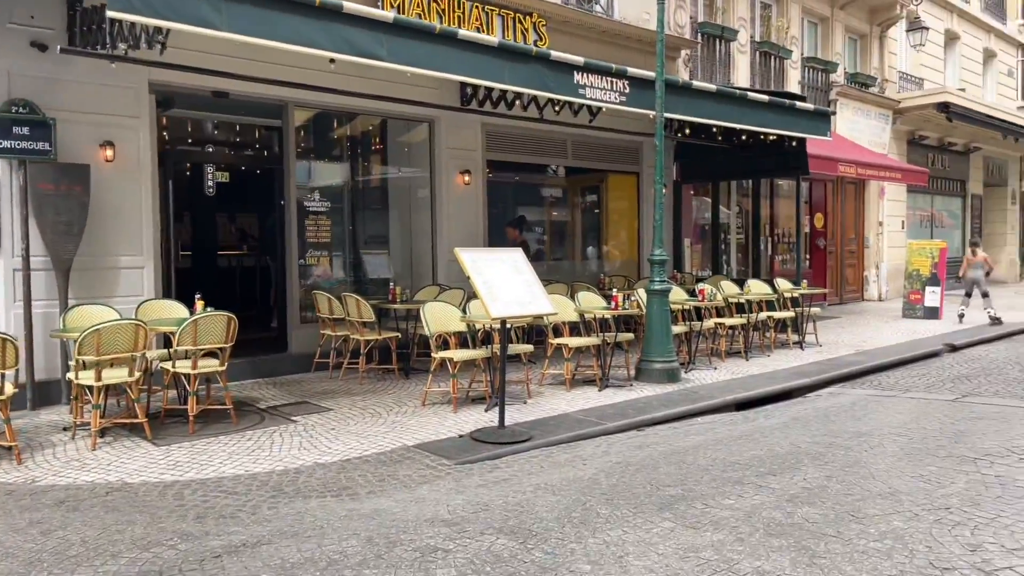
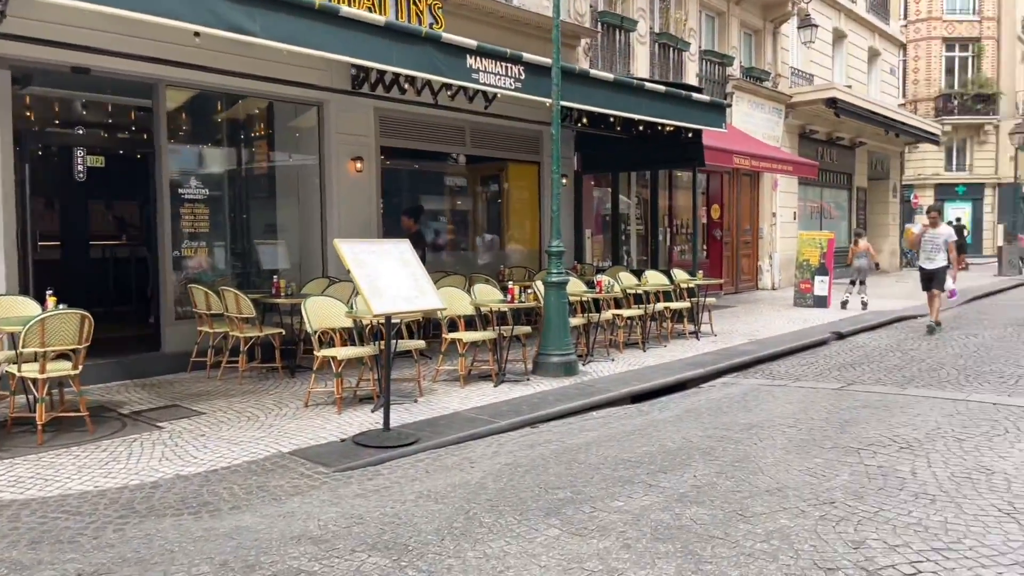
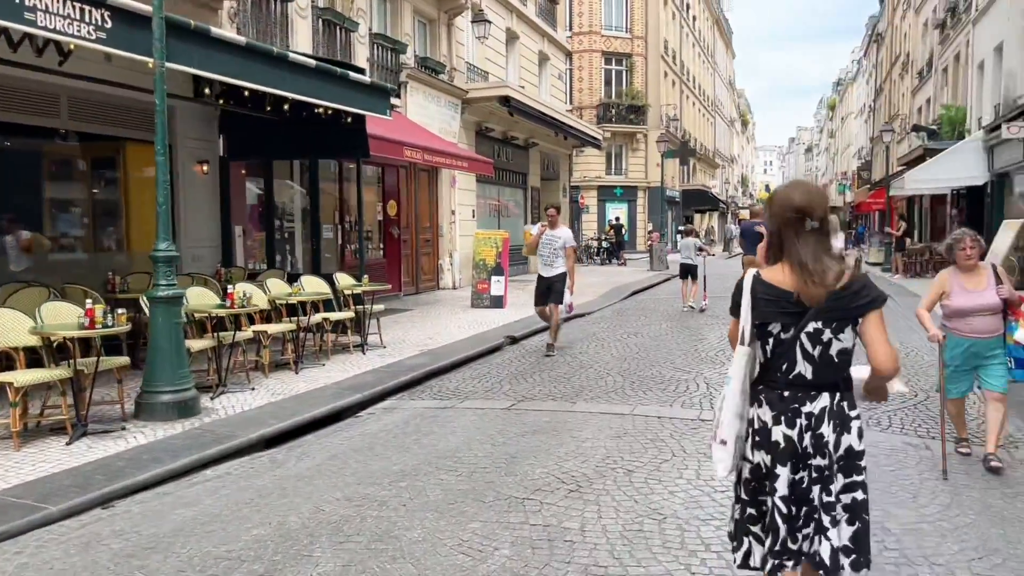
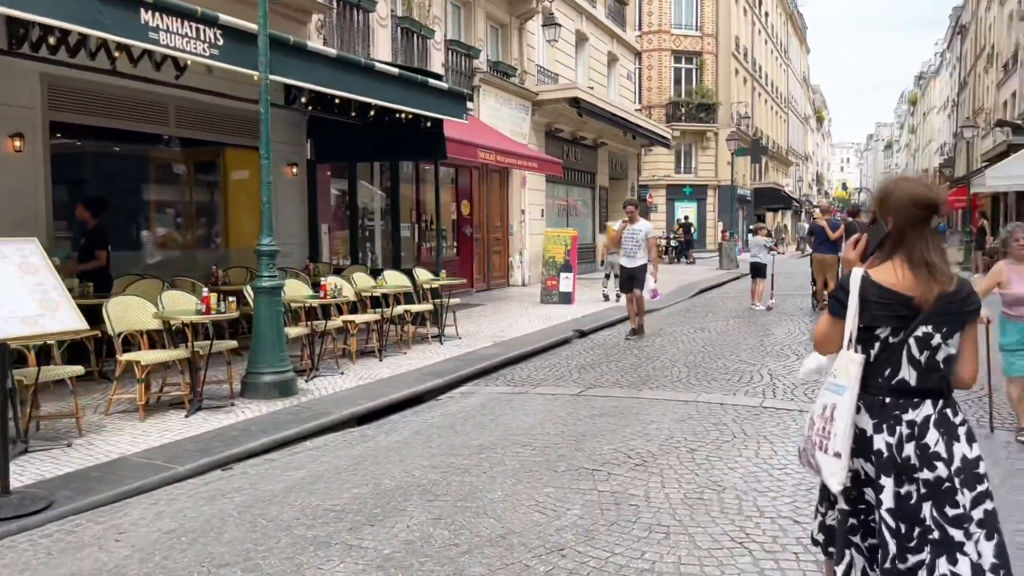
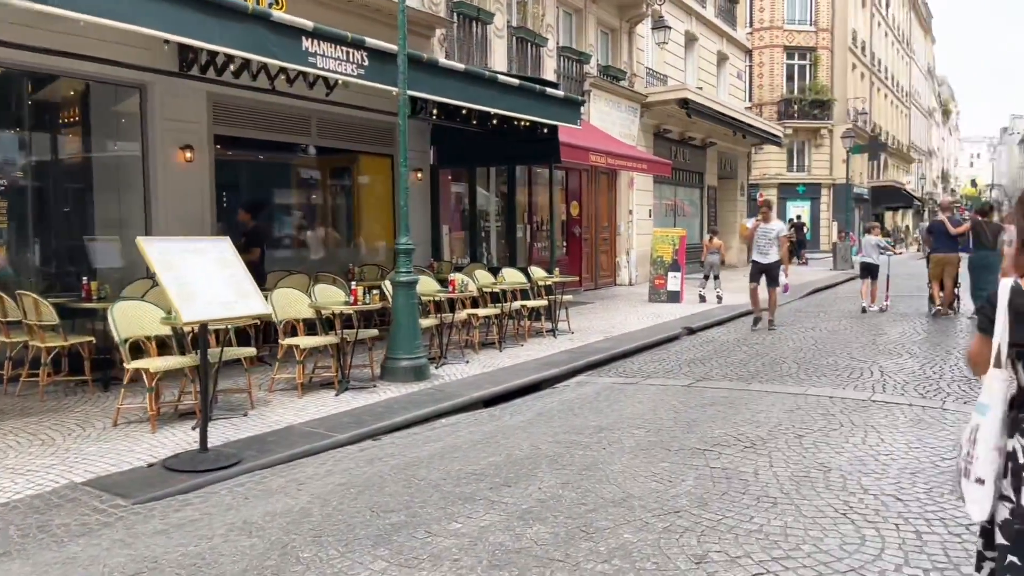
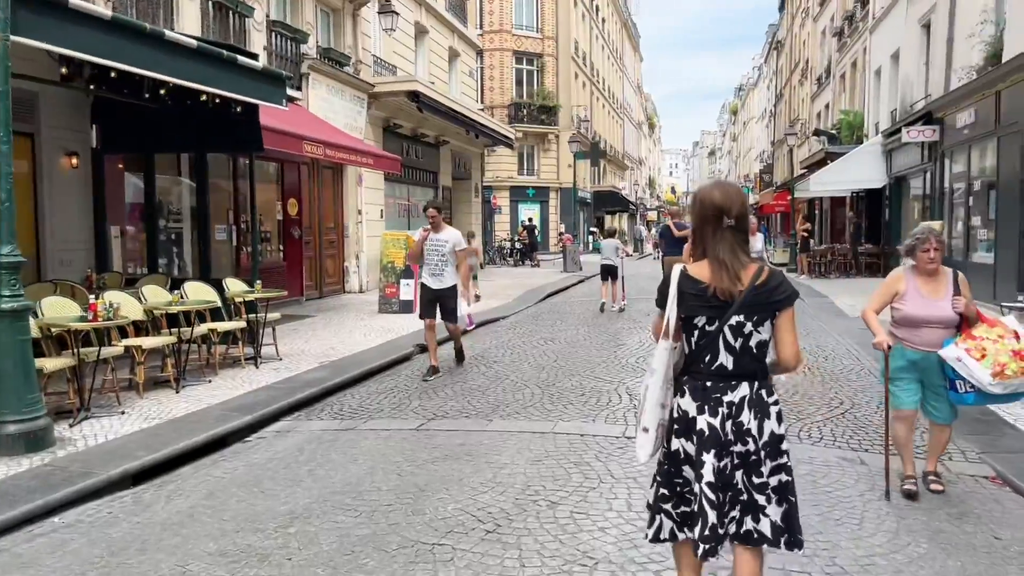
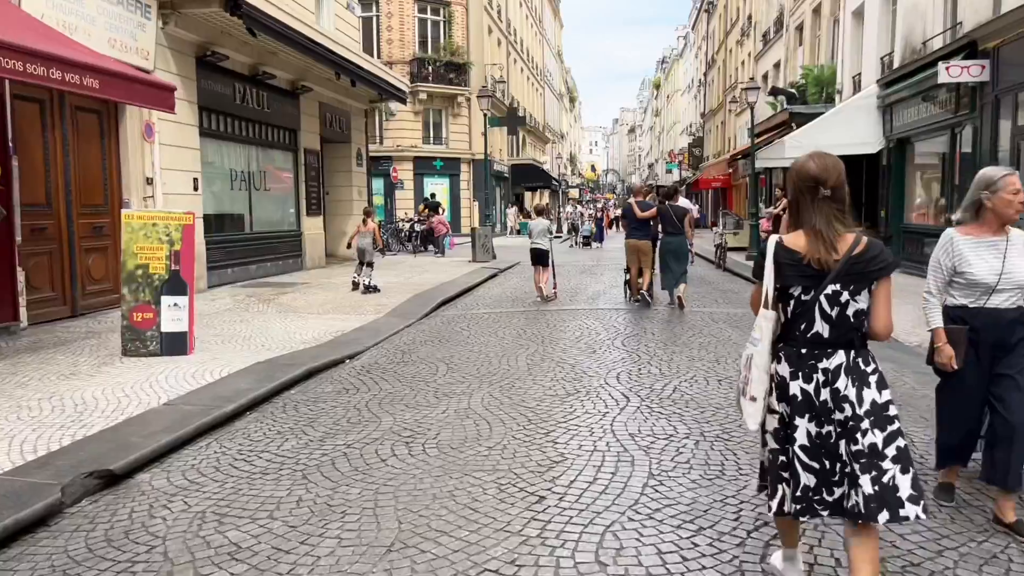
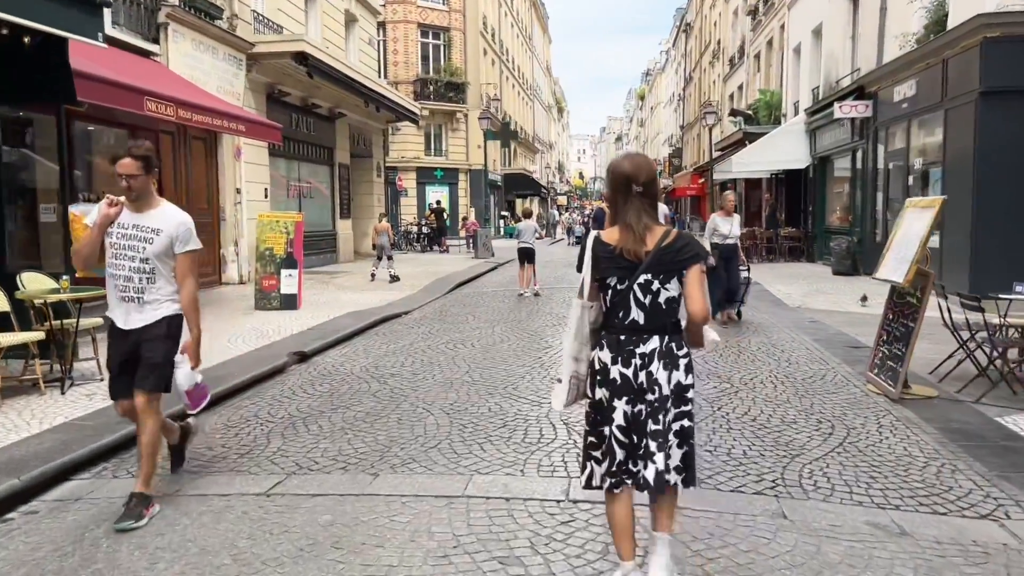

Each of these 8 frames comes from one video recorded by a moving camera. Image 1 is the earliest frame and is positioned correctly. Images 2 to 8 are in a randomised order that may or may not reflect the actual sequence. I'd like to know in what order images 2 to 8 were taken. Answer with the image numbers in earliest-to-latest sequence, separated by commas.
2, 5, 4, 3, 6, 8, 7
